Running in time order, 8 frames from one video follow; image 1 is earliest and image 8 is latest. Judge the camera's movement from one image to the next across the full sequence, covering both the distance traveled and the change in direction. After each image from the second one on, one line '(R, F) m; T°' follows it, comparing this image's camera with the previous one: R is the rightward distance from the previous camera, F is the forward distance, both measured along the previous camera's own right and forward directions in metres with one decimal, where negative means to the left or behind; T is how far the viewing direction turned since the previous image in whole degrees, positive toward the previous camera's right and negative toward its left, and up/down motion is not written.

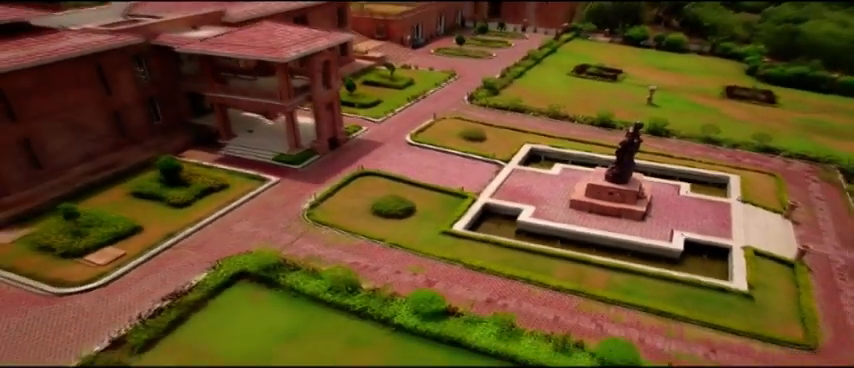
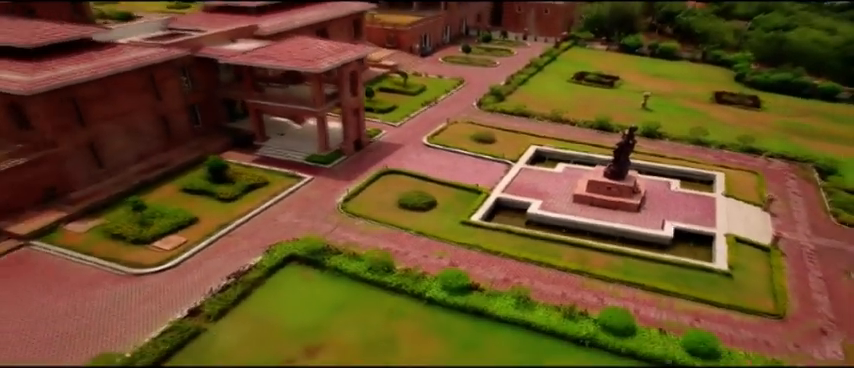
(-0.6, -2.0) m; 0°
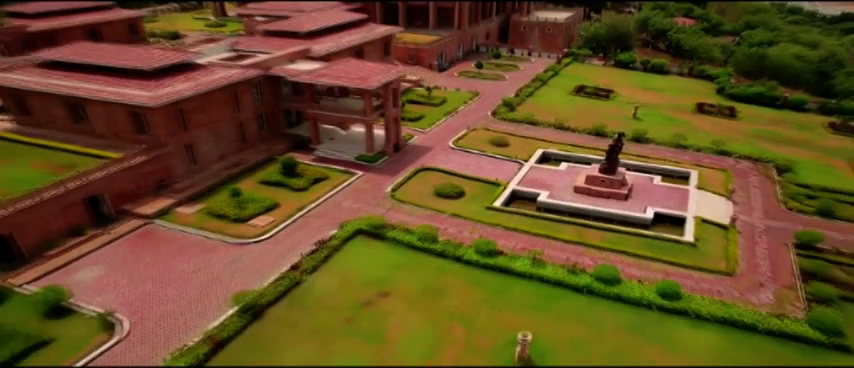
(-1.0, -4.5) m; 0°
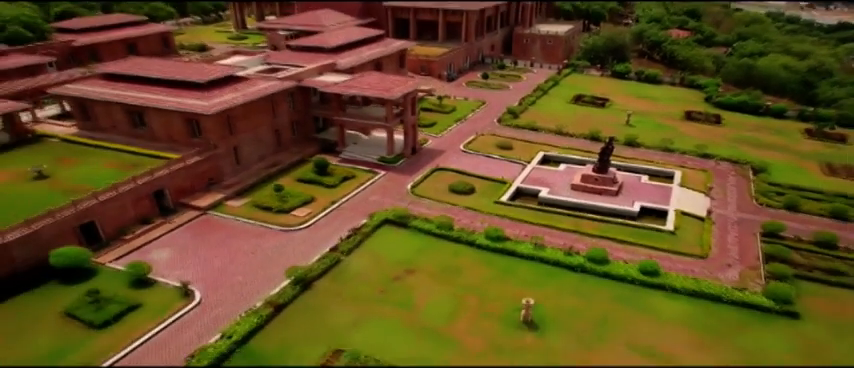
(-0.5, -3.2) m; 0°
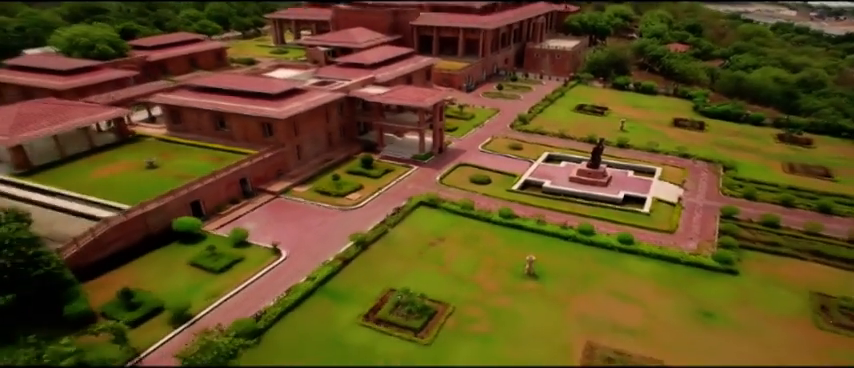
(-0.6, -6.0) m; -1°
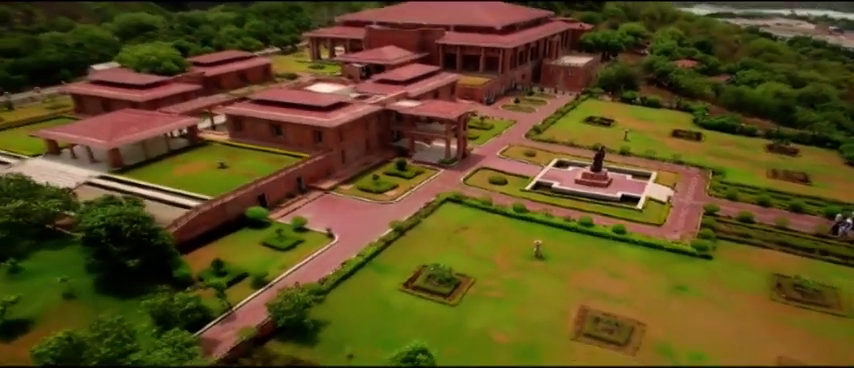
(-0.3, -5.3) m; -2°
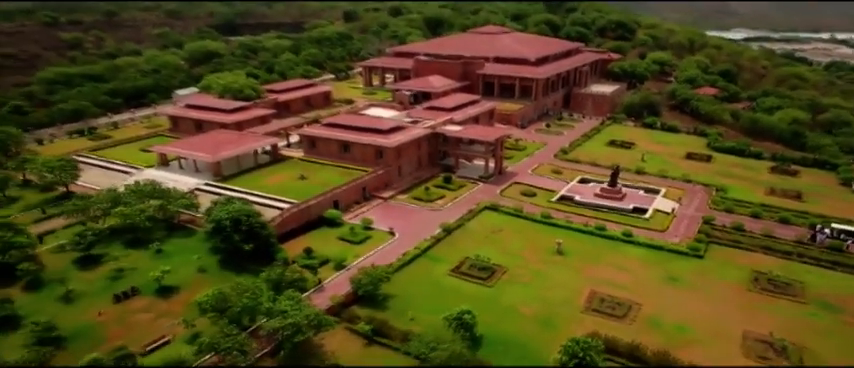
(-0.4, -7.2) m; -3°
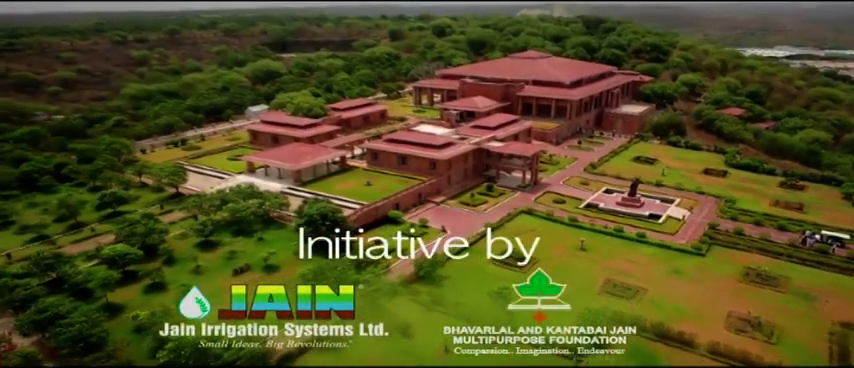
(-0.5, -7.8) m; -3°
